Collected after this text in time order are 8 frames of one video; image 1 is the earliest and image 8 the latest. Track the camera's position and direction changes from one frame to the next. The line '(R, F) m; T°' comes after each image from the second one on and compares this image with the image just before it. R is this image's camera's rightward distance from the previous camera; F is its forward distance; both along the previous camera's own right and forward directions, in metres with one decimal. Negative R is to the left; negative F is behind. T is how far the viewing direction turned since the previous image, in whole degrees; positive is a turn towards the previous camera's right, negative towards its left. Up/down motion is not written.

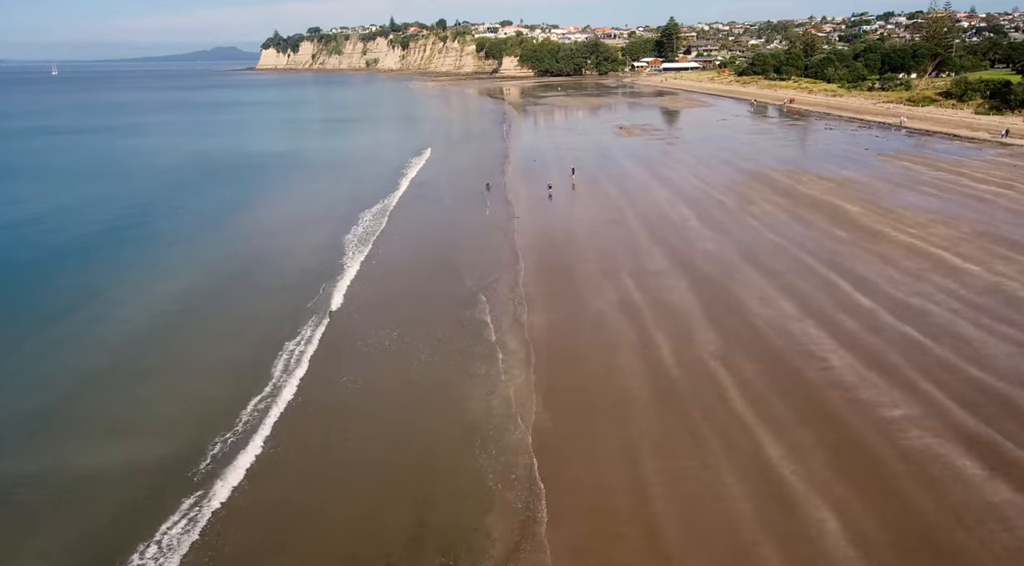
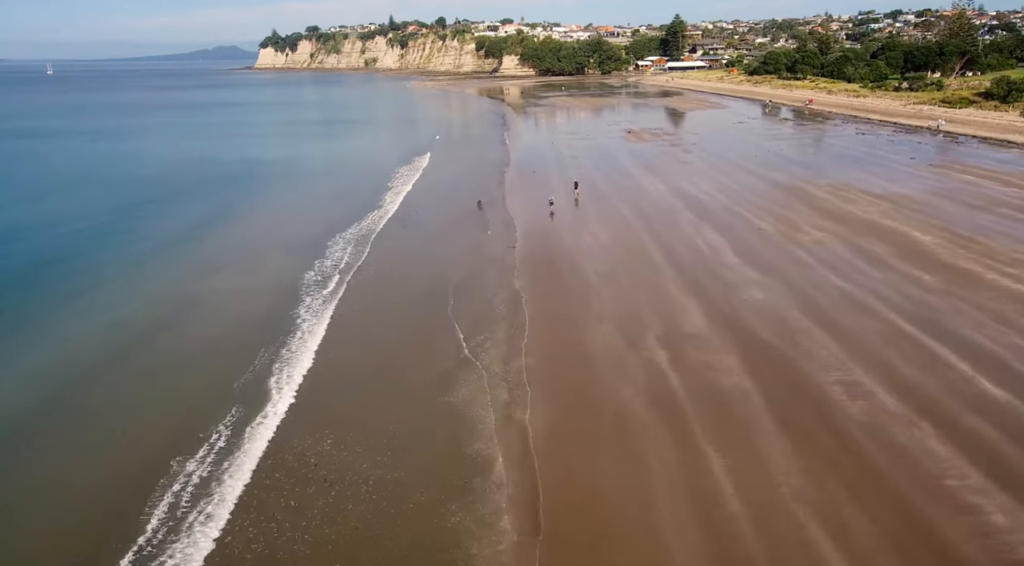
(+0.1, +4.0) m; 0°
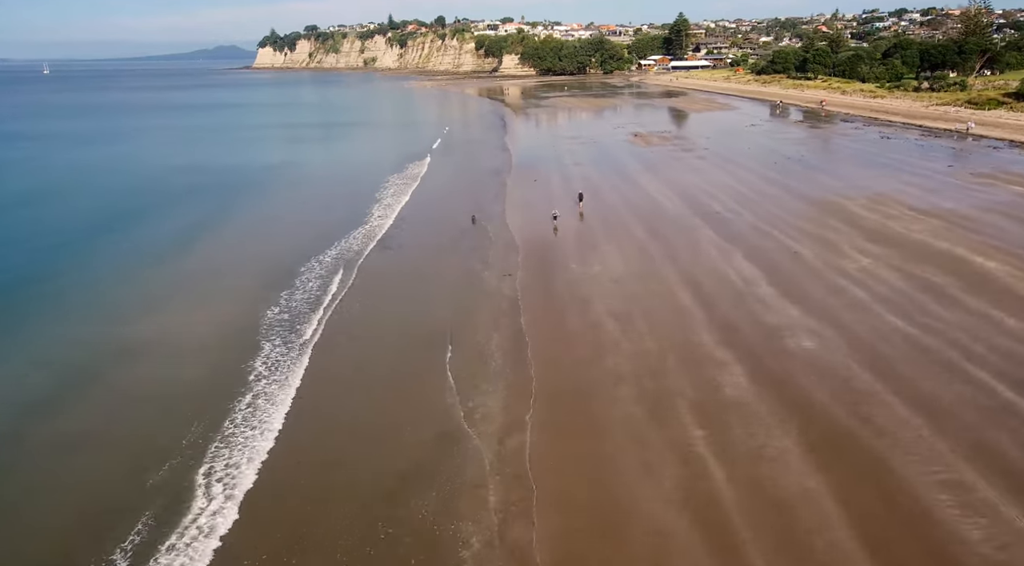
(+0.1, +2.6) m; 0°
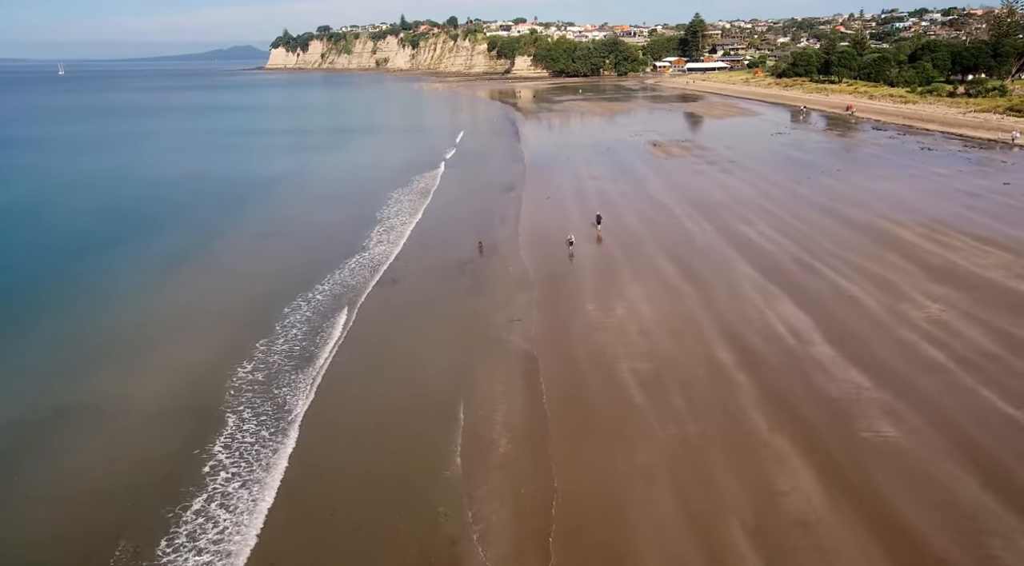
(0.0, +2.2) m; -1°
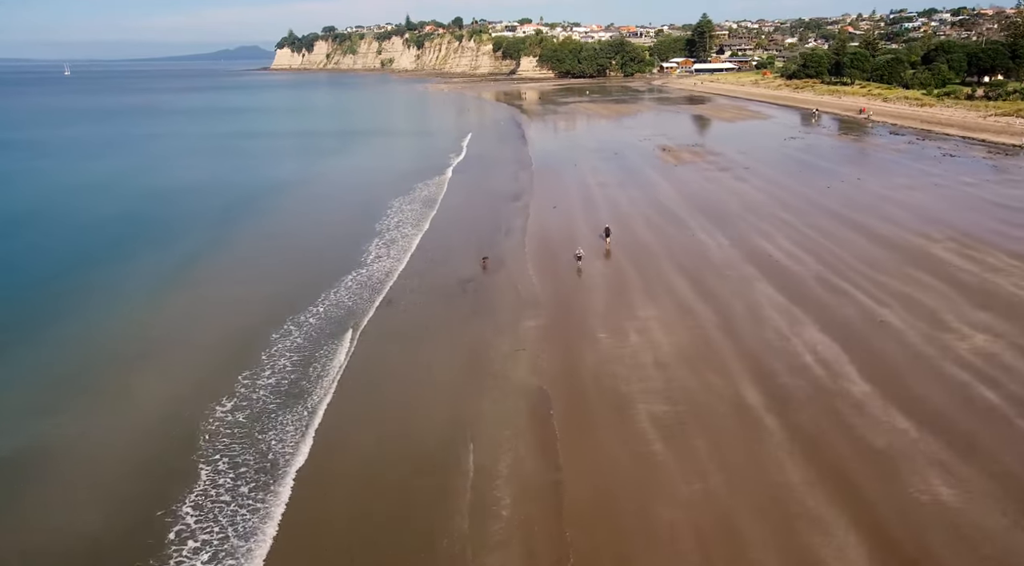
(0.0, +1.2) m; 0°
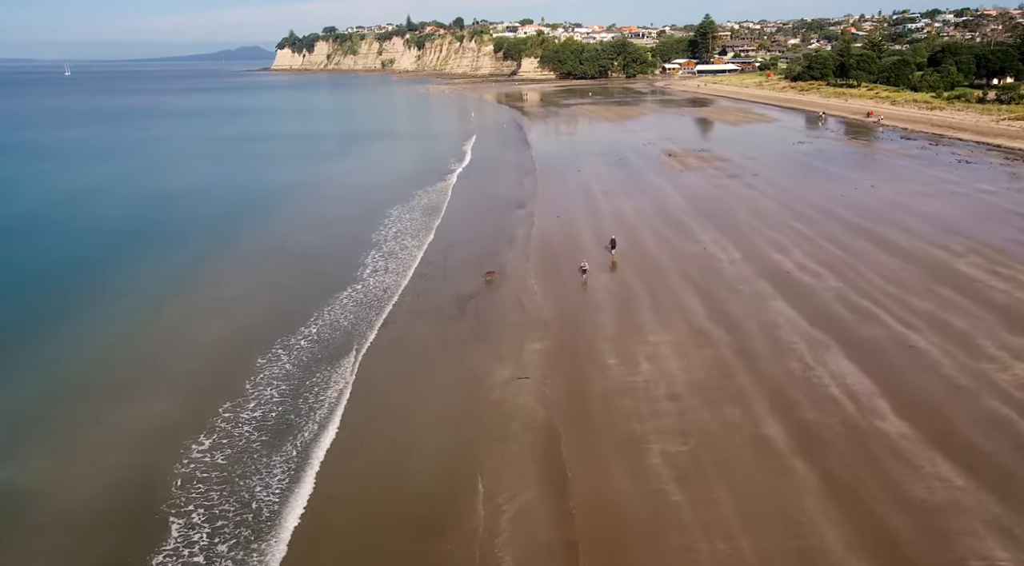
(0.0, +0.9) m; 0°
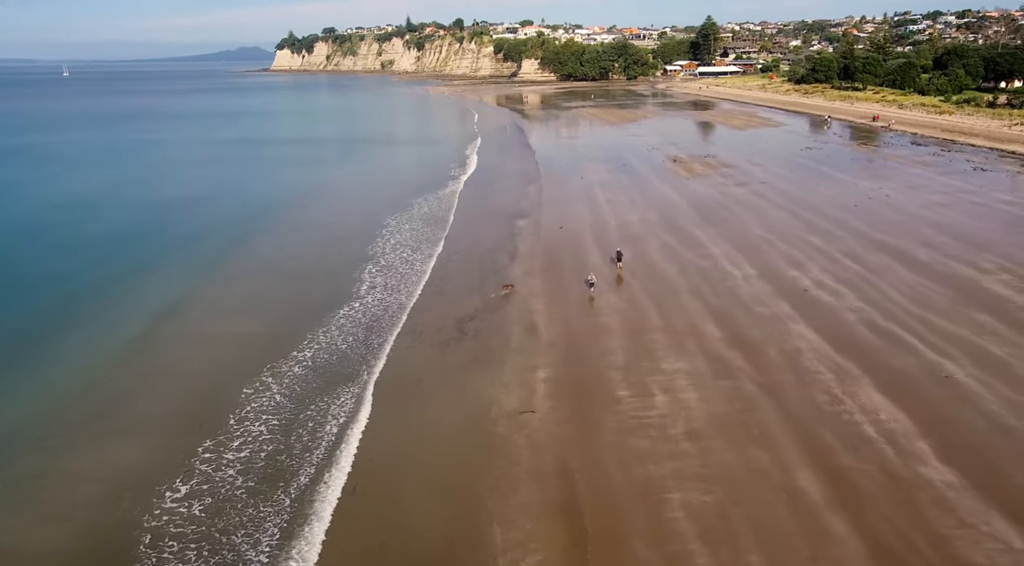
(-0.1, +0.9) m; 0°
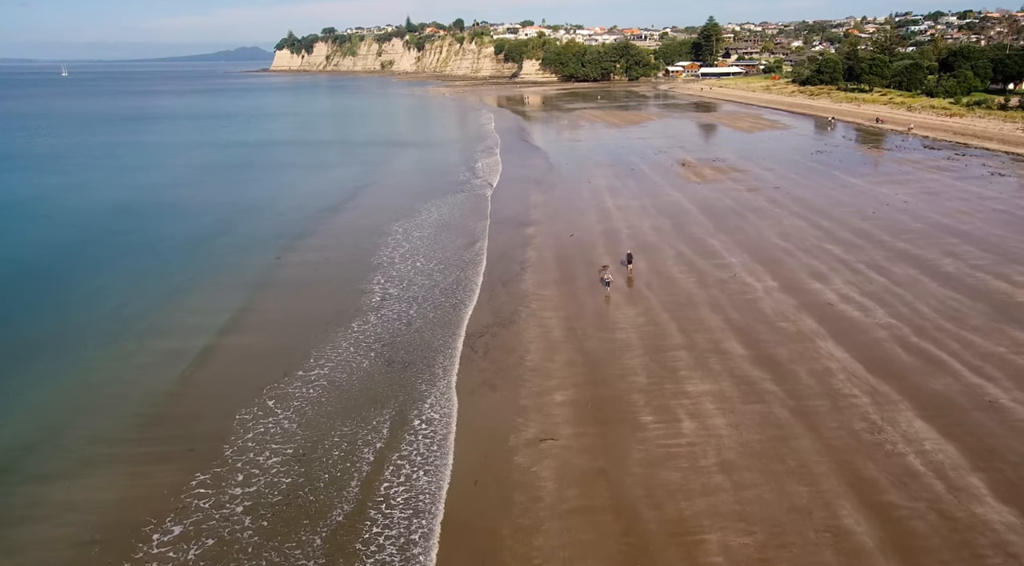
(-0.3, +0.7) m; 0°
